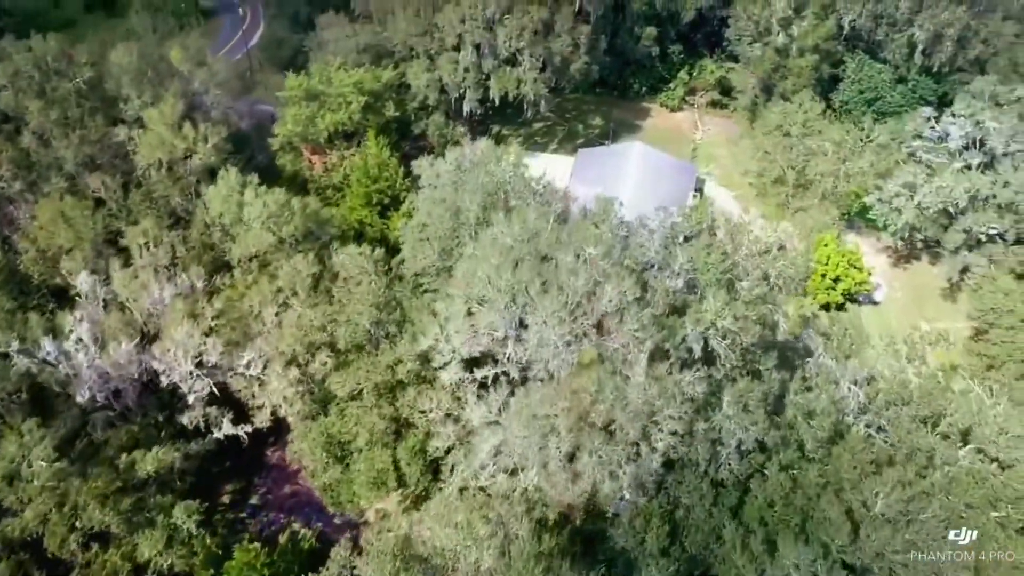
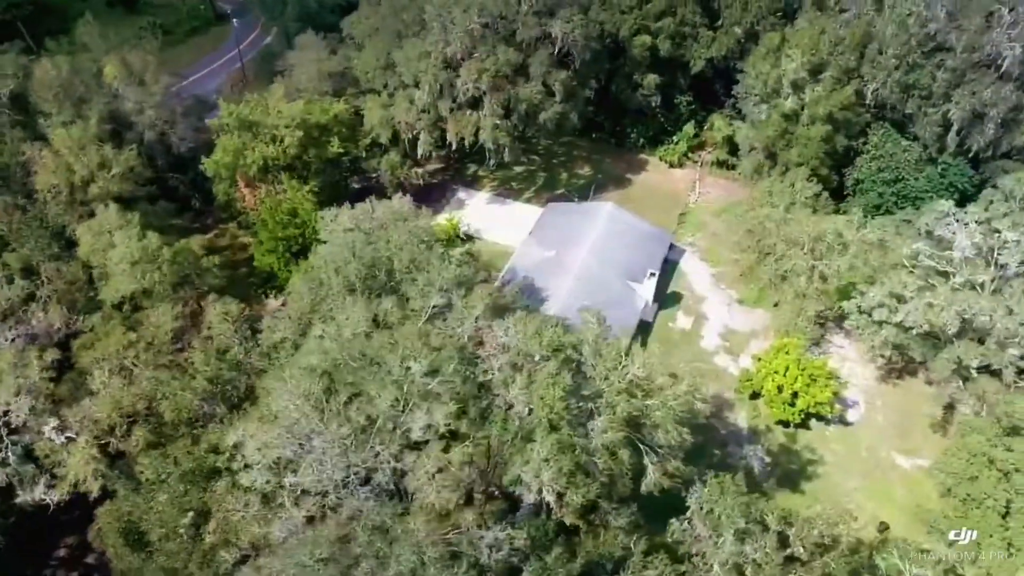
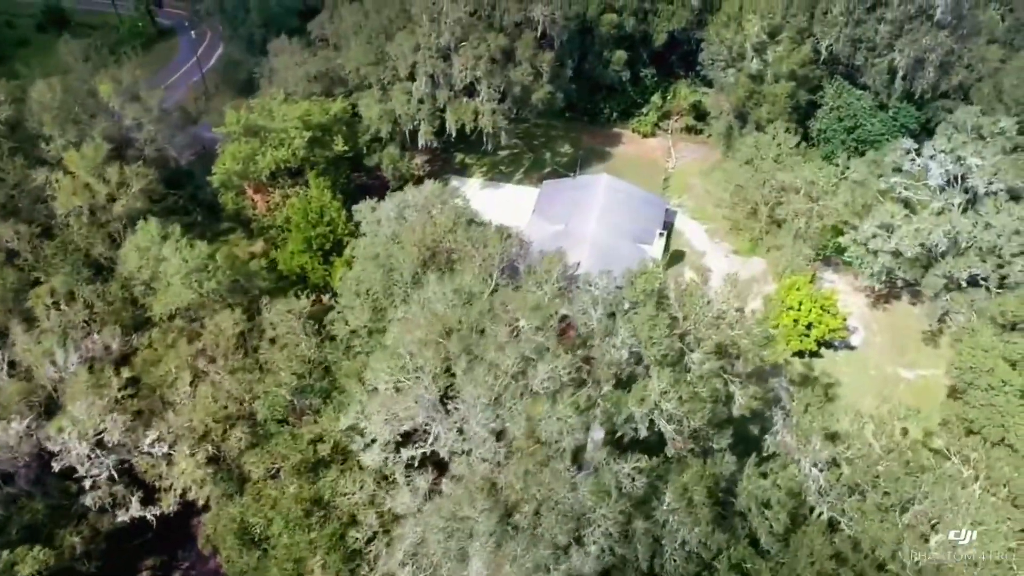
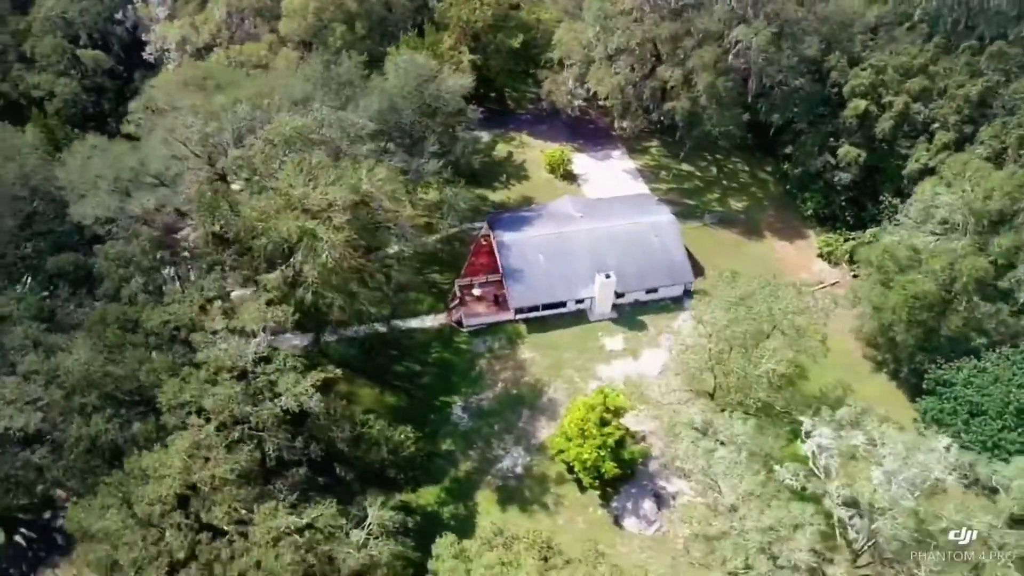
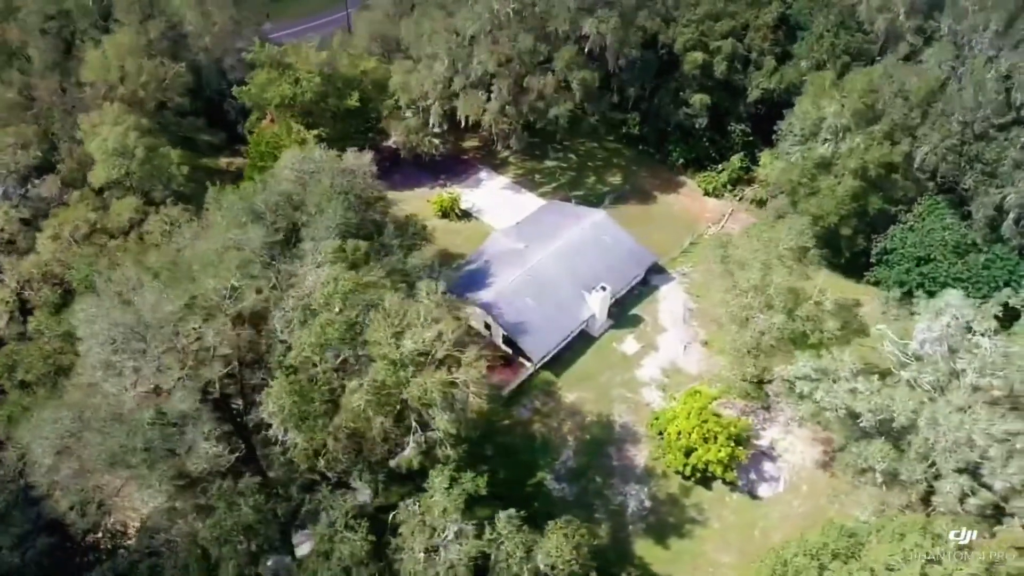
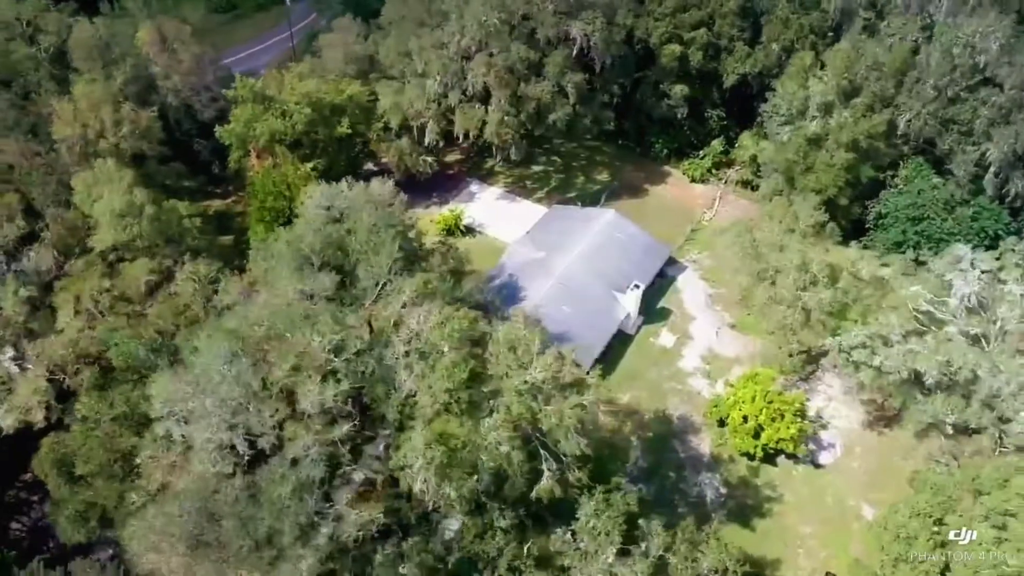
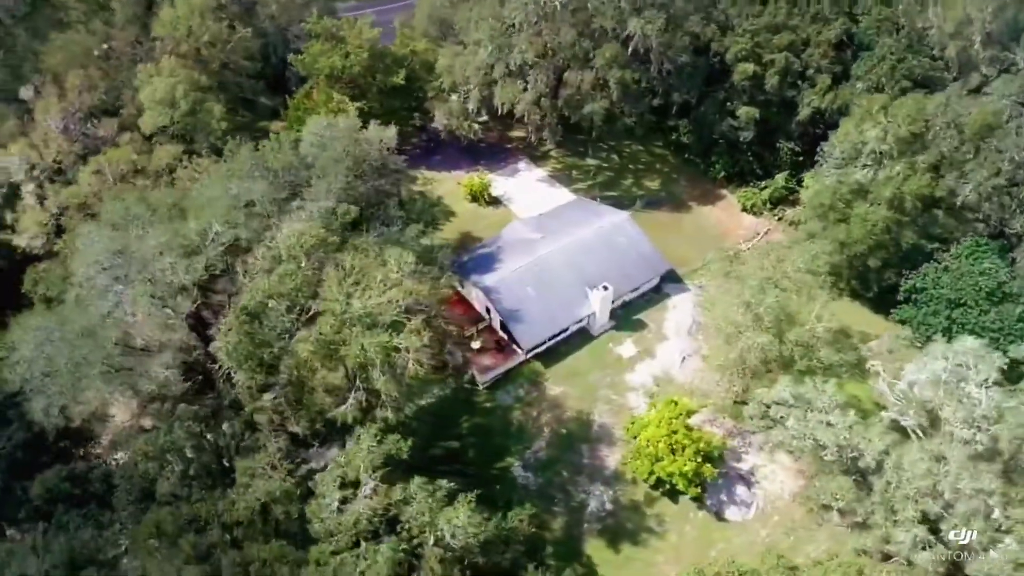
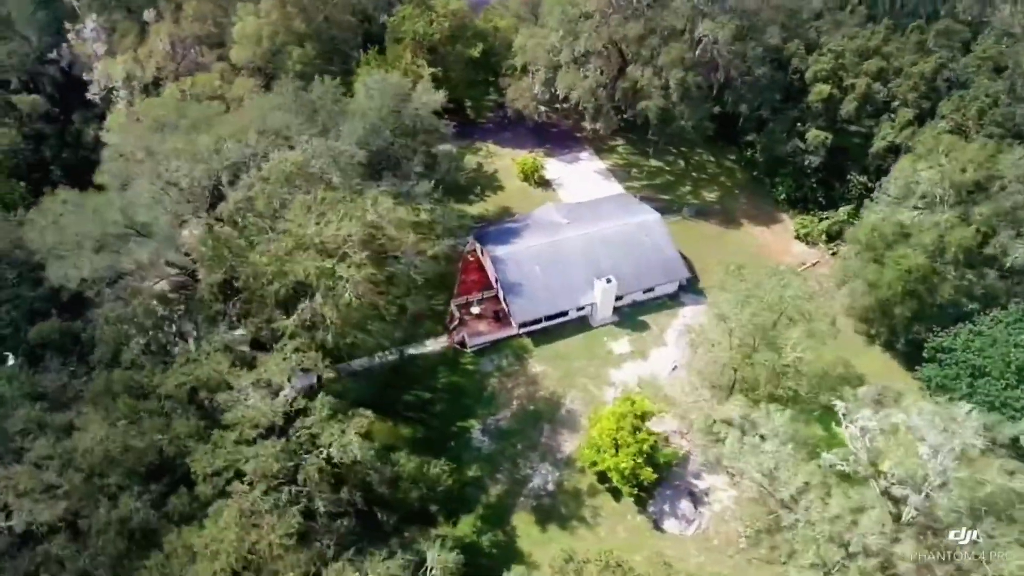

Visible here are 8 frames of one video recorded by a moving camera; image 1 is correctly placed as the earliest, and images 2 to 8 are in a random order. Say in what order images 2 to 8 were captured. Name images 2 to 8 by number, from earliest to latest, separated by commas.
3, 2, 6, 5, 7, 8, 4
